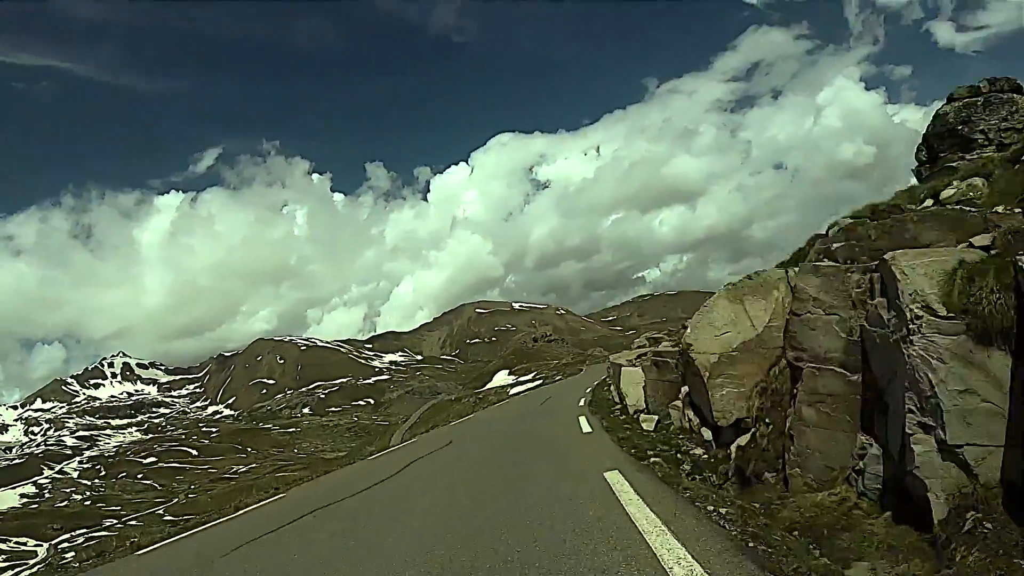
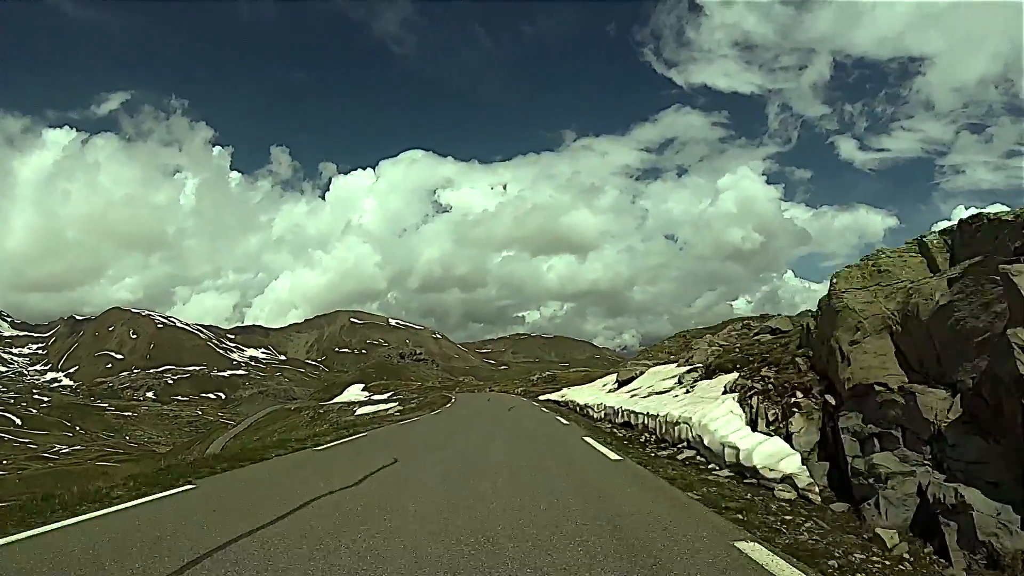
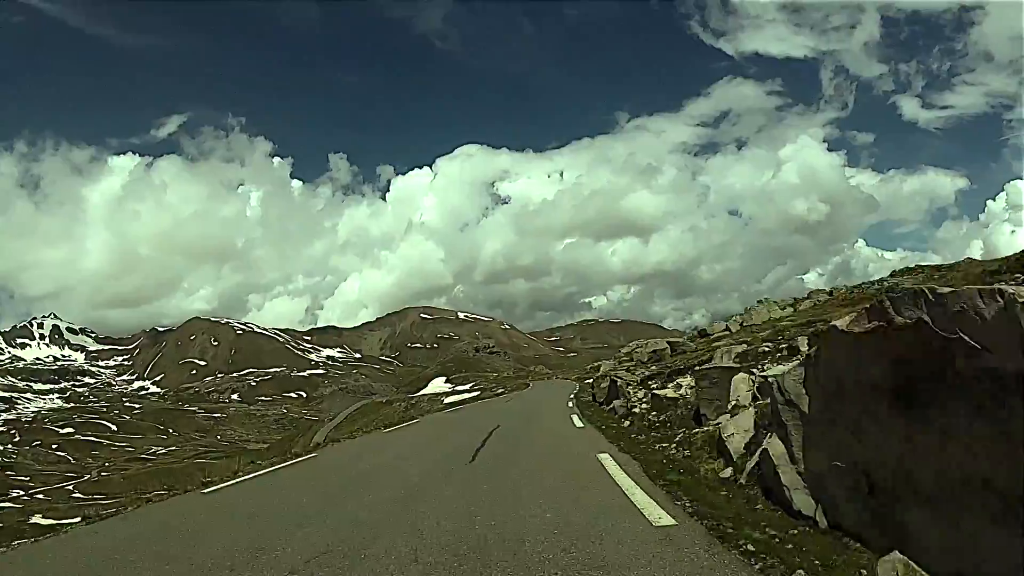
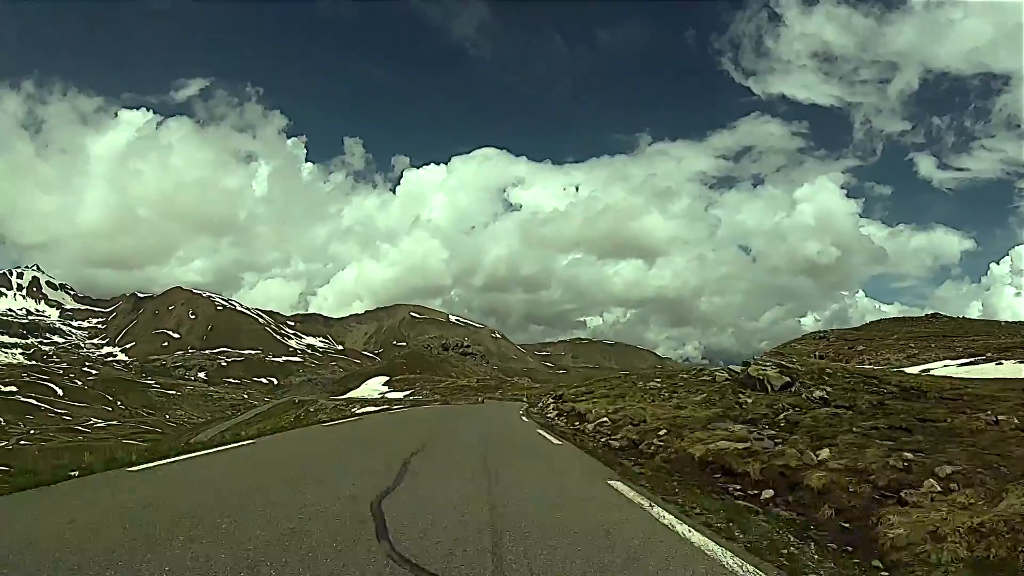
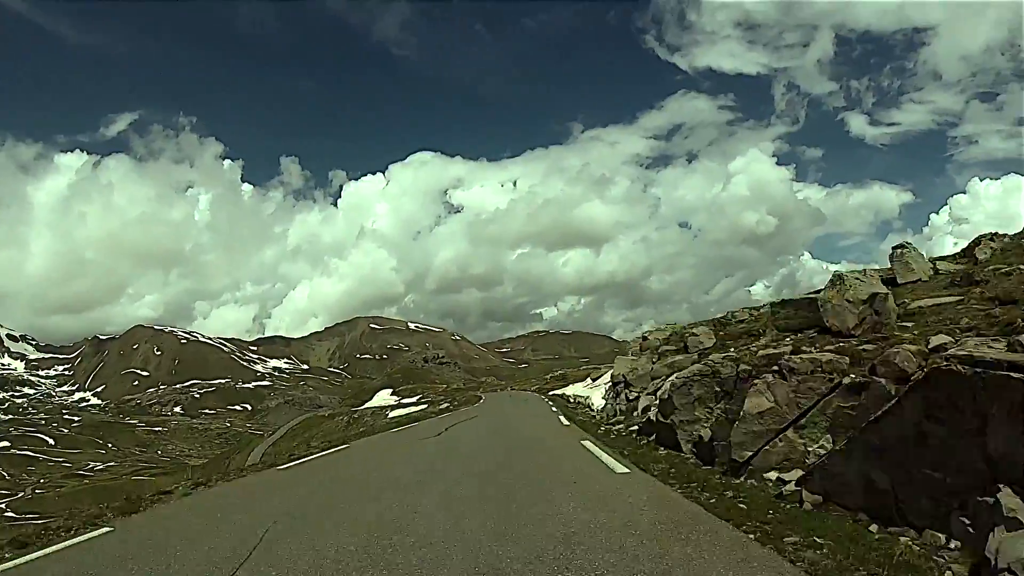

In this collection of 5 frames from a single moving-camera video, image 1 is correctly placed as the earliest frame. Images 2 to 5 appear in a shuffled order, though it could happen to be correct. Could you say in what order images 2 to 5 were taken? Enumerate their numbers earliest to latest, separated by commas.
3, 5, 2, 4
